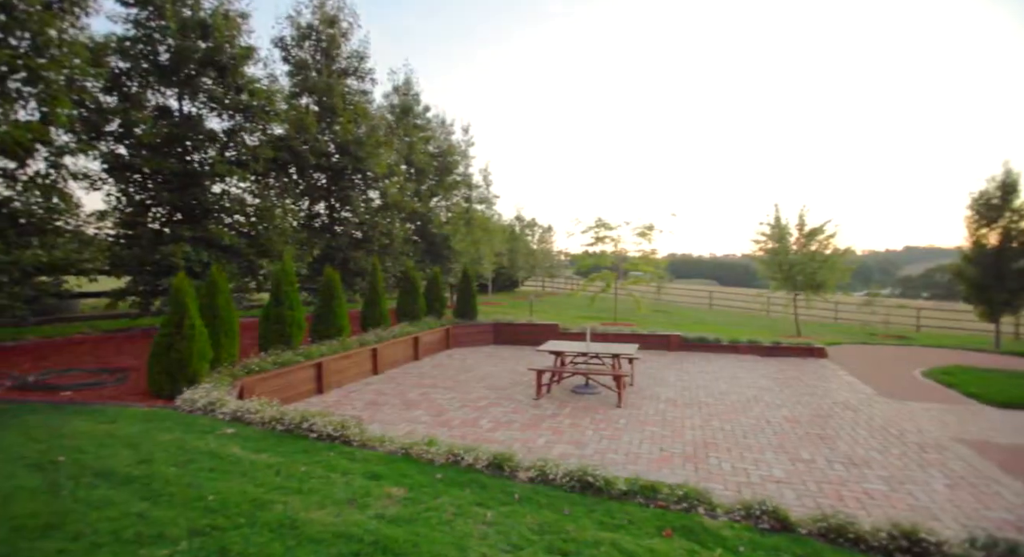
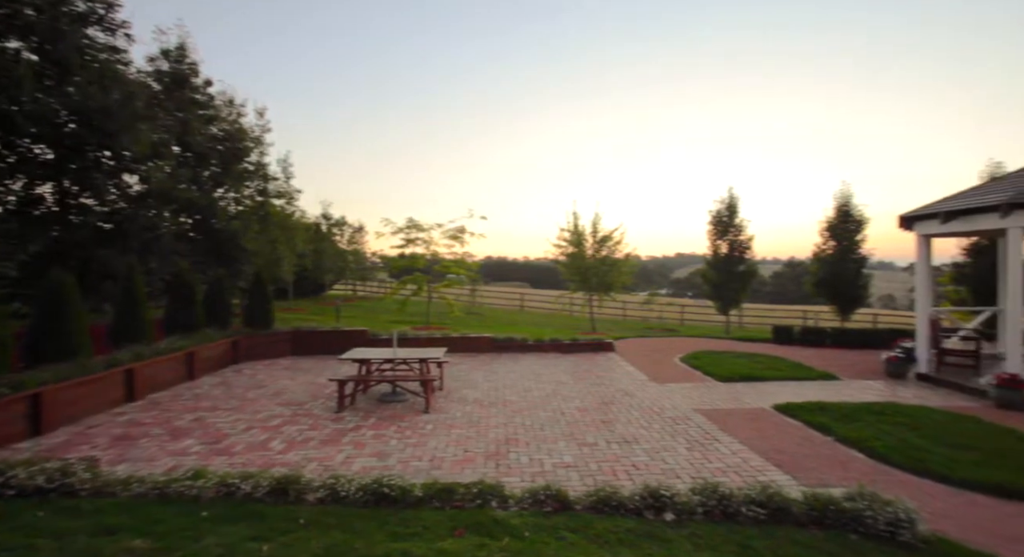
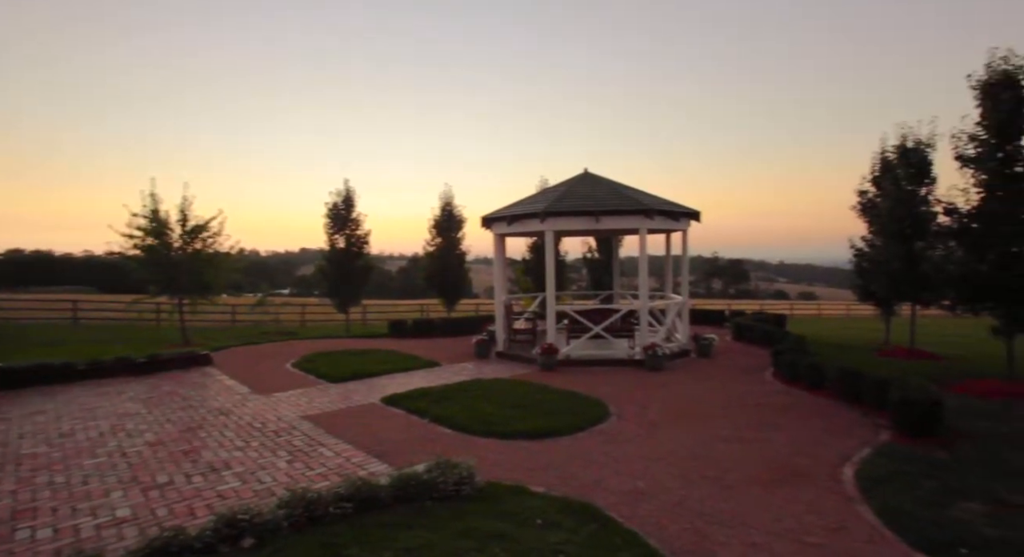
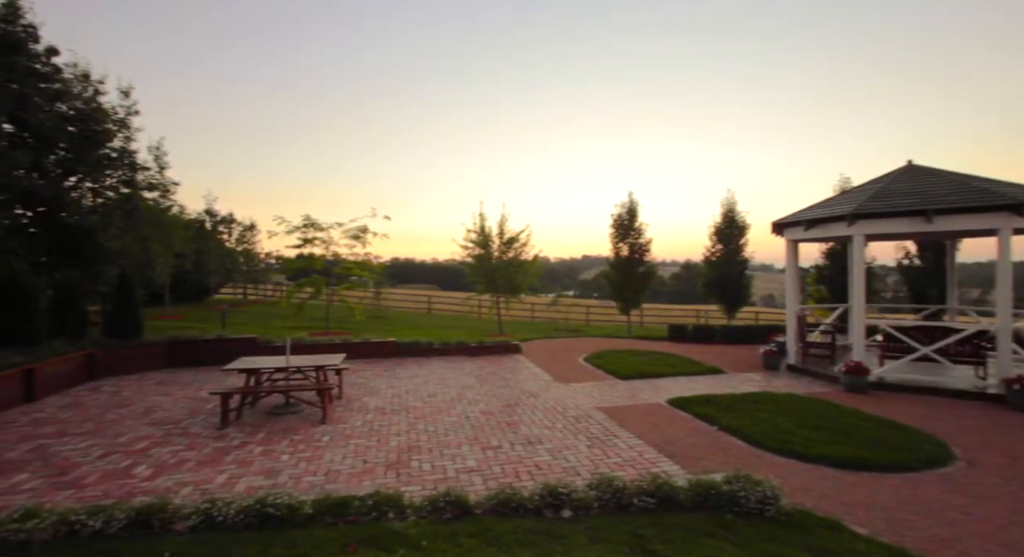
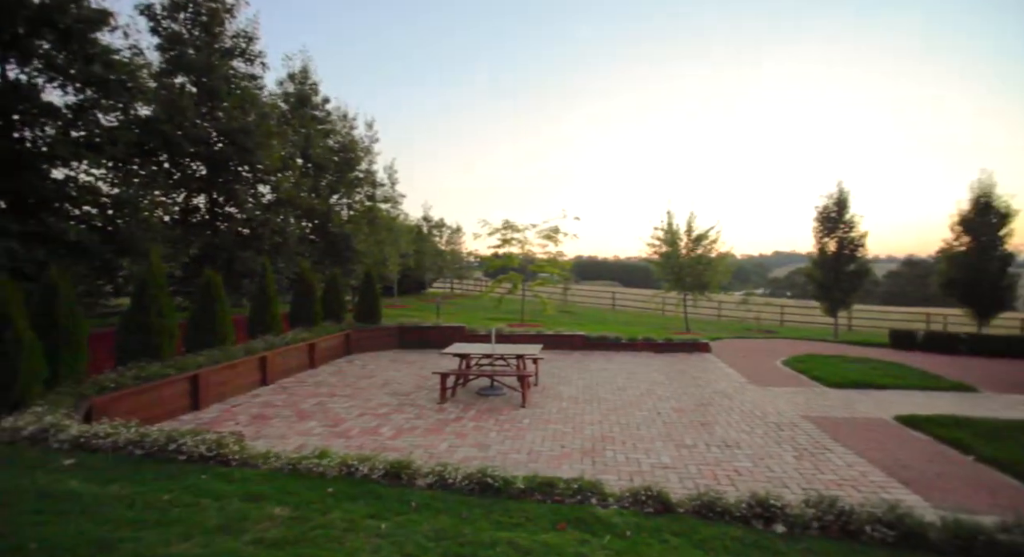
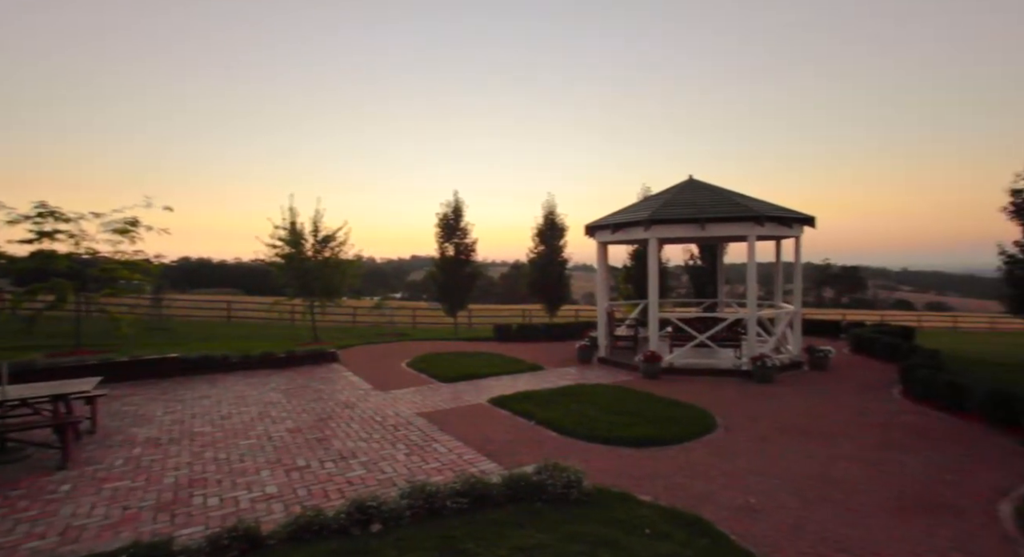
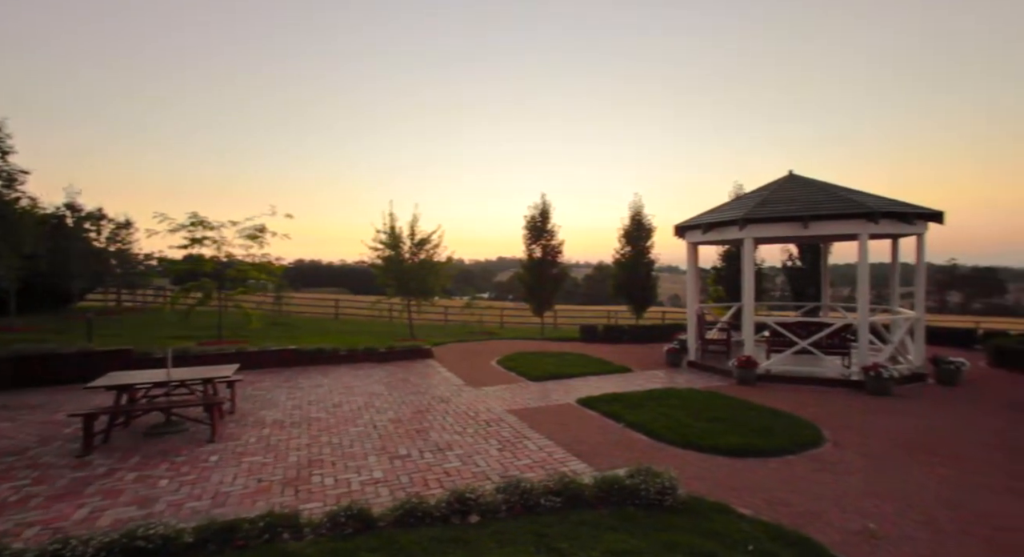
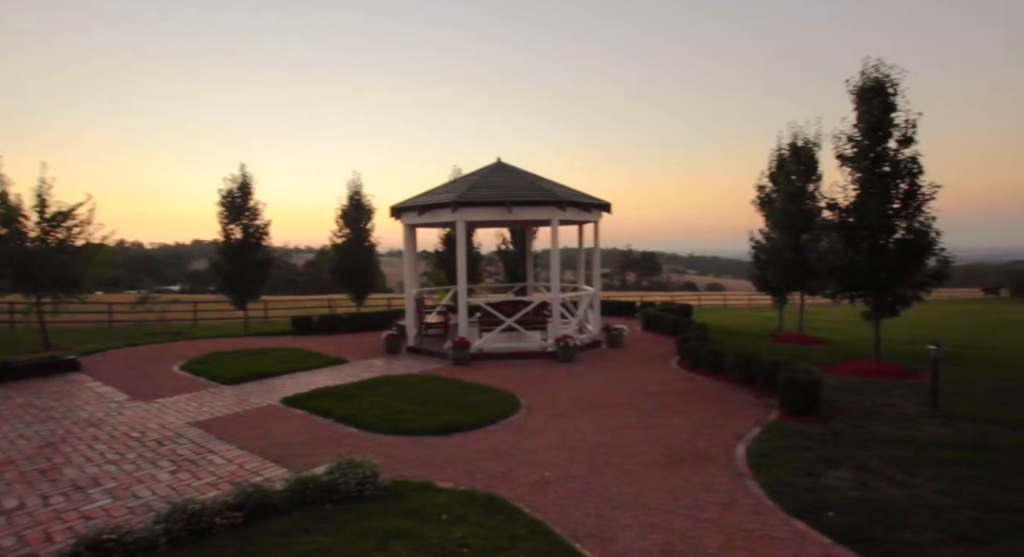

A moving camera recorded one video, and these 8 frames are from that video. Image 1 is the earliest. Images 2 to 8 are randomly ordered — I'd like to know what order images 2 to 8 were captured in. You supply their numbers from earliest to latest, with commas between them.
5, 2, 4, 7, 6, 3, 8
